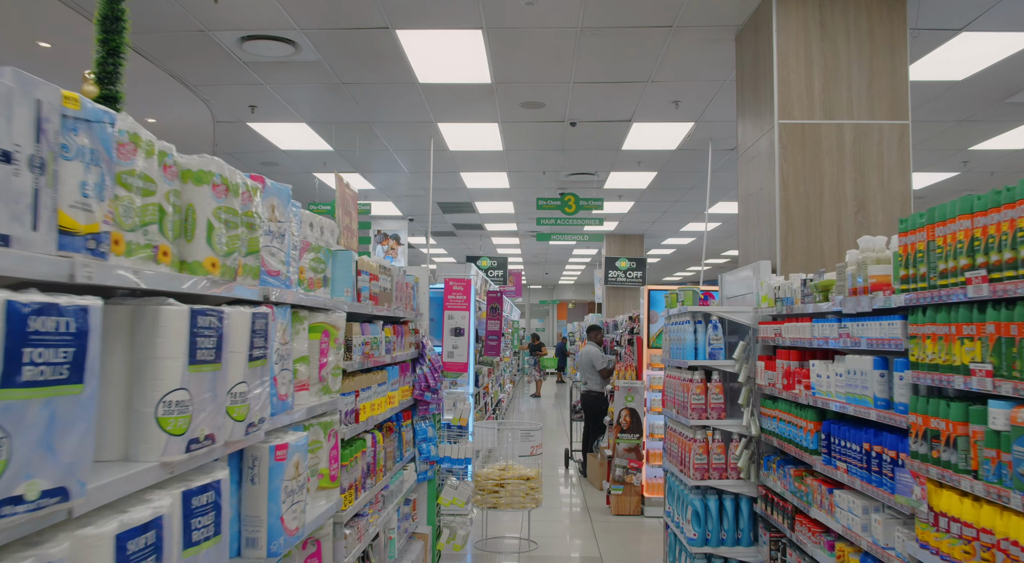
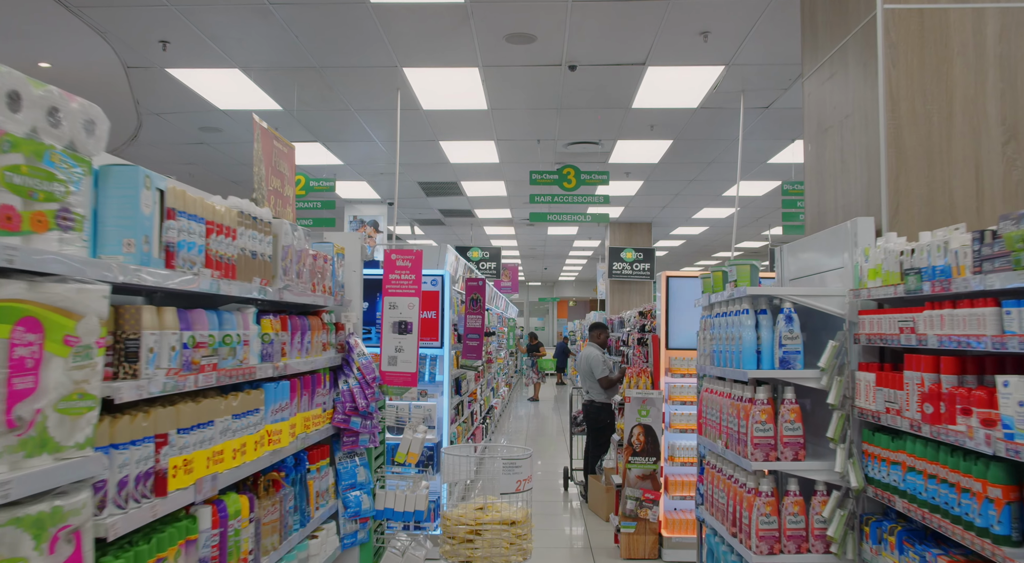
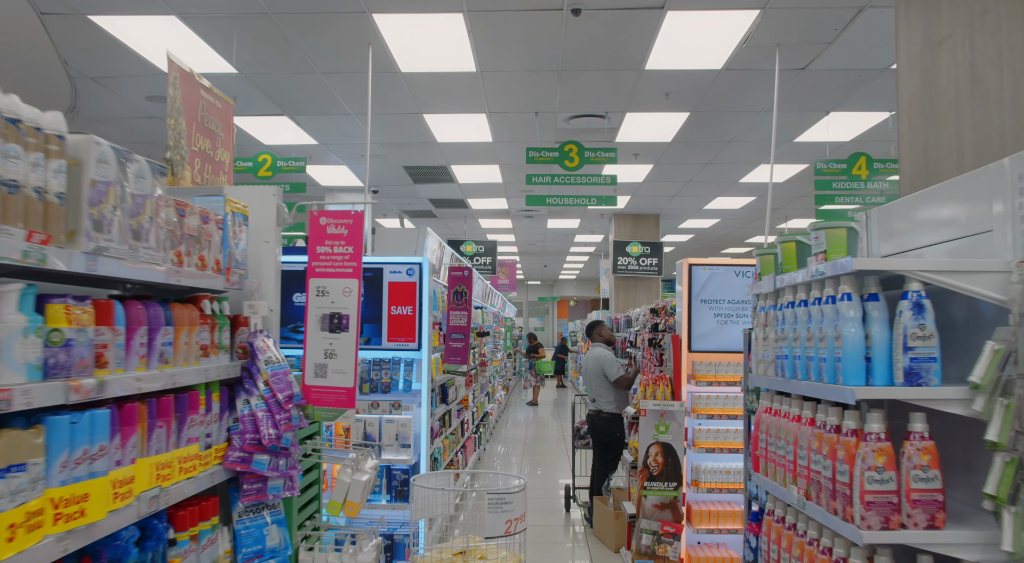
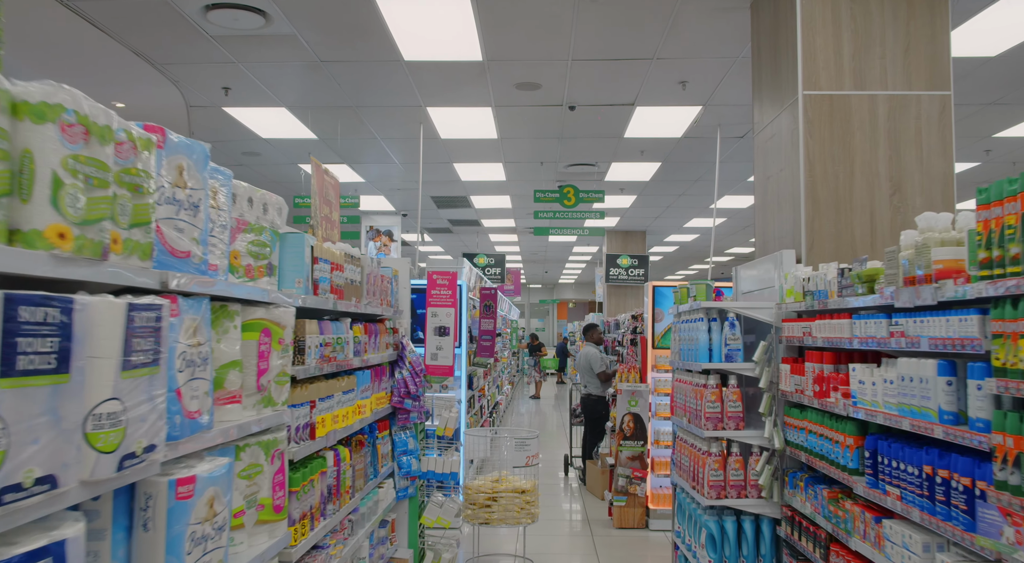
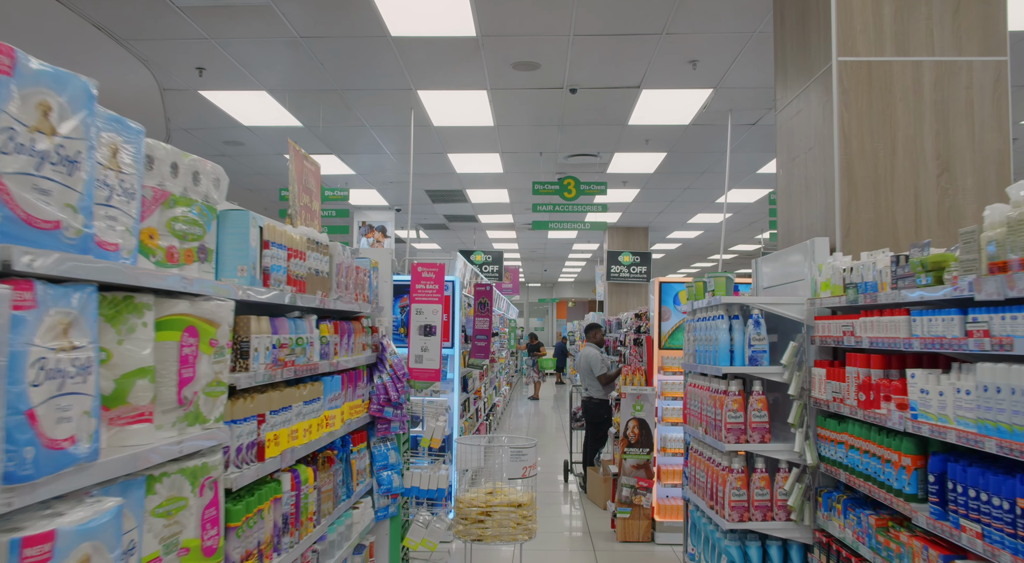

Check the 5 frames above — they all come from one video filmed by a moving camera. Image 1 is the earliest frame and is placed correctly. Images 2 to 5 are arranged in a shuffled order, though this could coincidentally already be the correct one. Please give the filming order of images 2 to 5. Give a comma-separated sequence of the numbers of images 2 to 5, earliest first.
4, 5, 2, 3
